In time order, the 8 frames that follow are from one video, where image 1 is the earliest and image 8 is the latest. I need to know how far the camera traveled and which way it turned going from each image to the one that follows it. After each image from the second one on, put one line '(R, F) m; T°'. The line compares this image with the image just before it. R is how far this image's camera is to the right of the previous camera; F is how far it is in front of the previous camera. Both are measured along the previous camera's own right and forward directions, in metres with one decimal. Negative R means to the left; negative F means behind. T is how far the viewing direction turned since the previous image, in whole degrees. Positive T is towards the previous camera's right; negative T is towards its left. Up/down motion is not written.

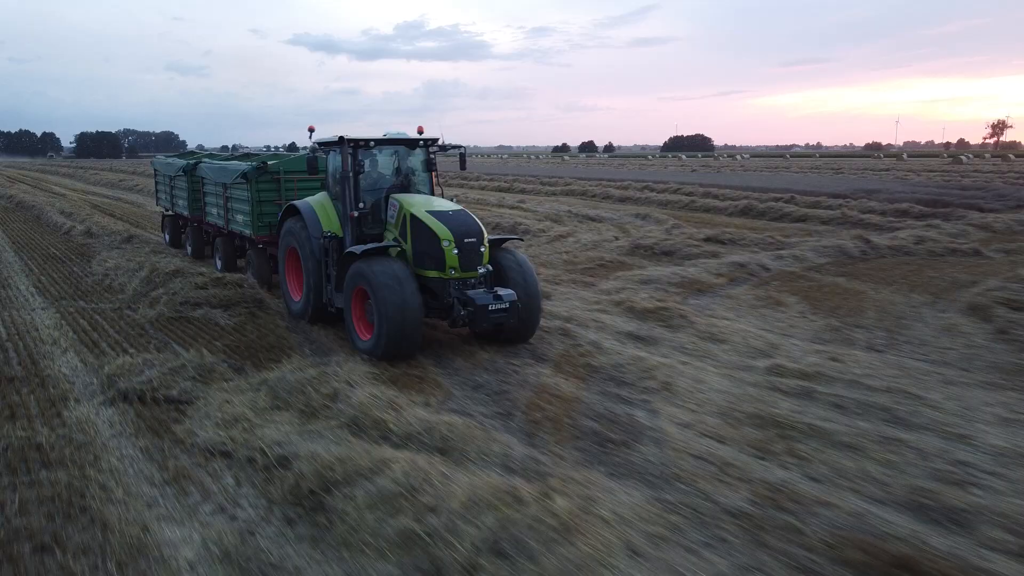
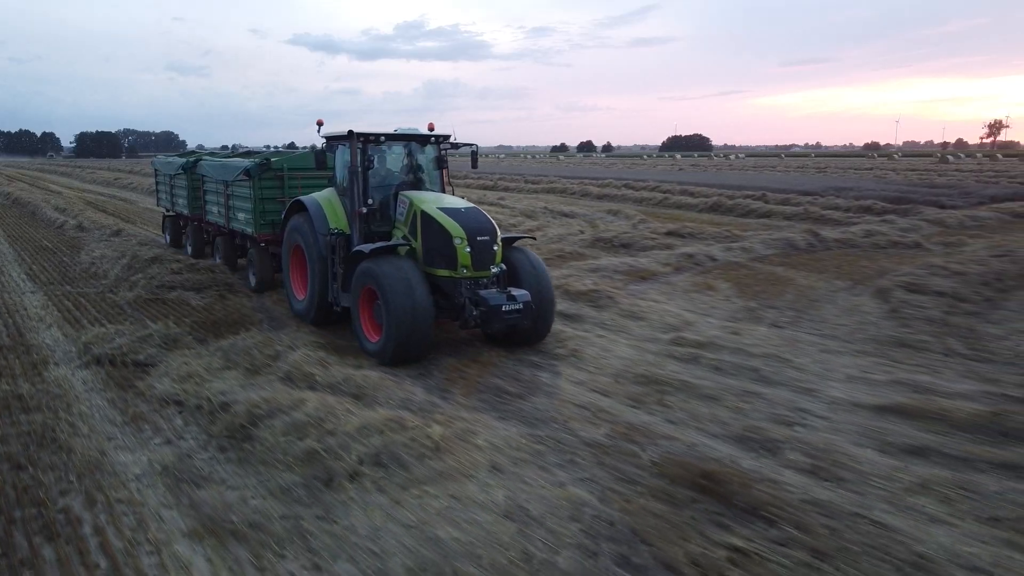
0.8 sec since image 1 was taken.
(+0.7, -0.9) m; 0°
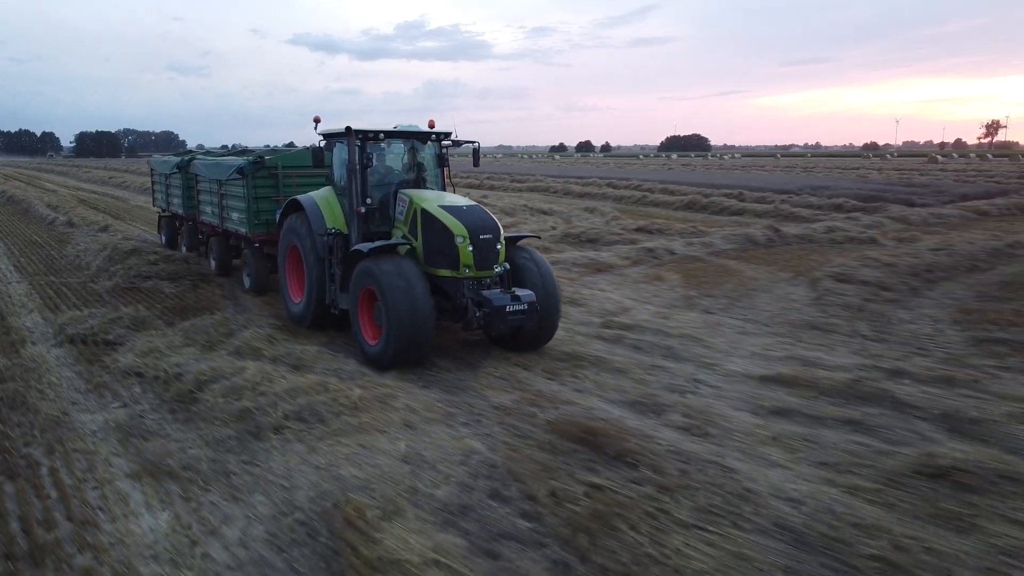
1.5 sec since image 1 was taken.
(+0.7, -0.7) m; 0°
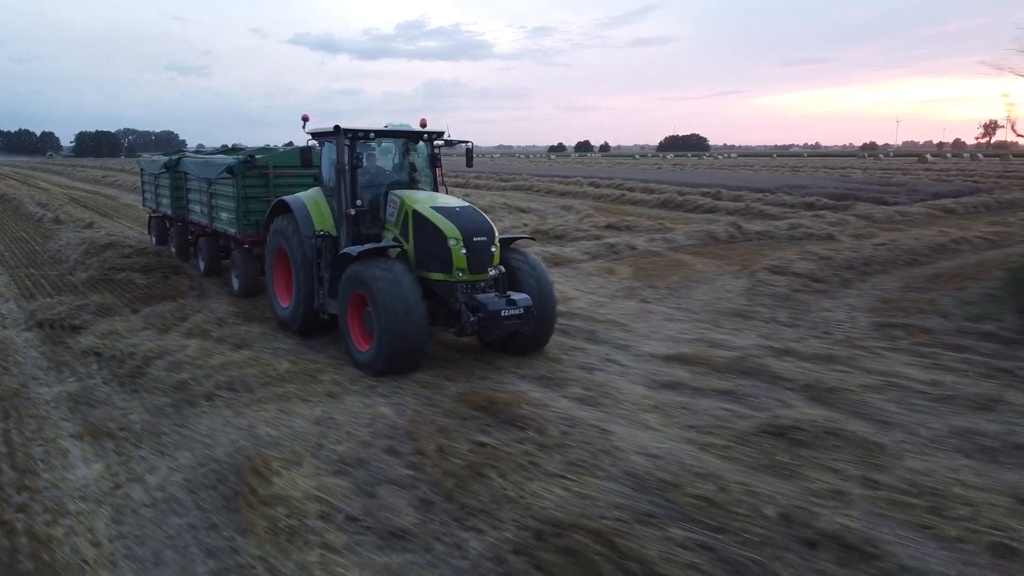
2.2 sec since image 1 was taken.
(+0.7, -0.6) m; 0°
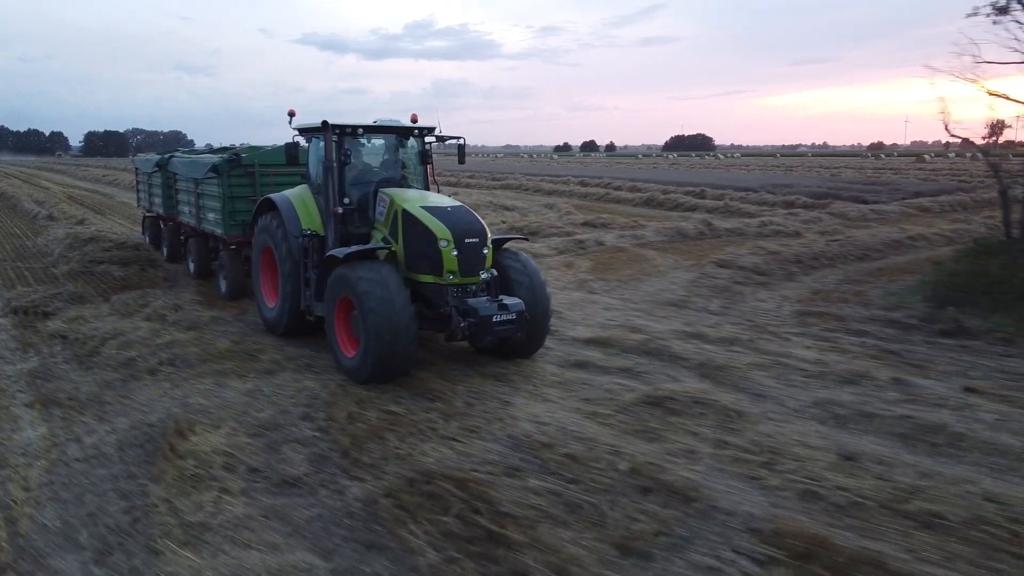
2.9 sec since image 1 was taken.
(+0.8, -0.6) m; 0°
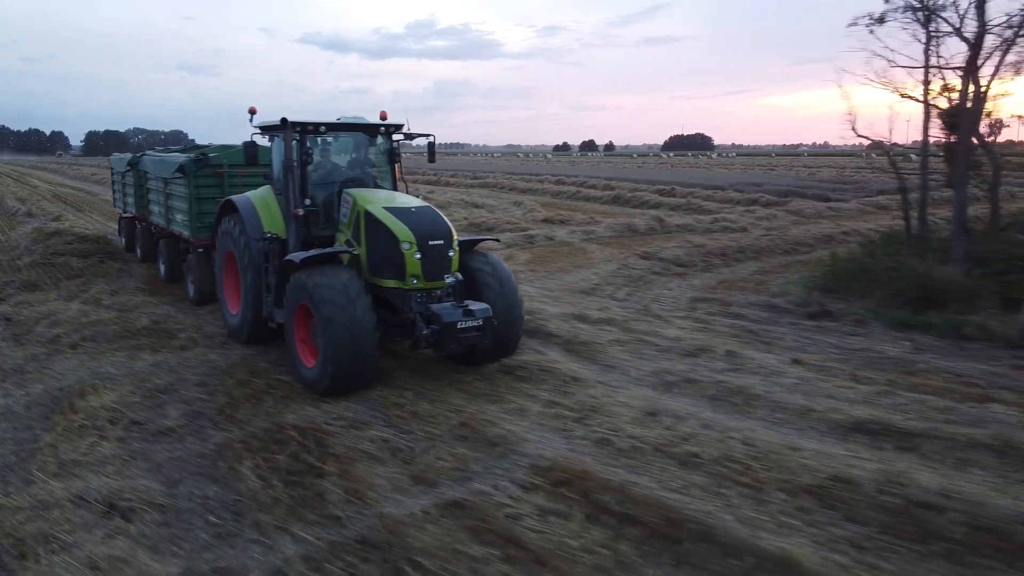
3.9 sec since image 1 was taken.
(+1.1, -0.7) m; 0°
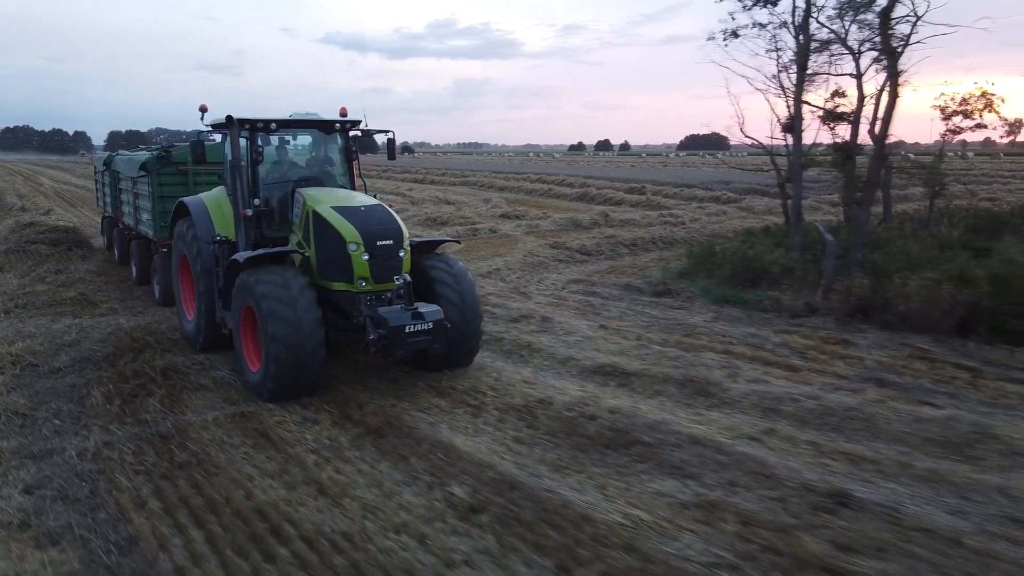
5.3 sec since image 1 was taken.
(+1.7, -1.3) m; -1°
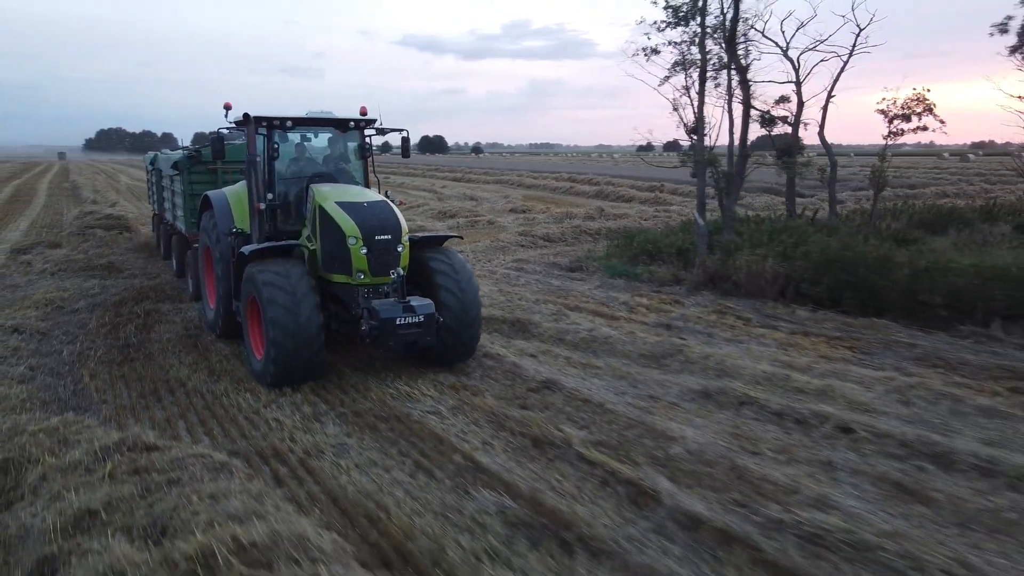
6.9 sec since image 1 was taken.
(+2.0, -1.9) m; -5°
